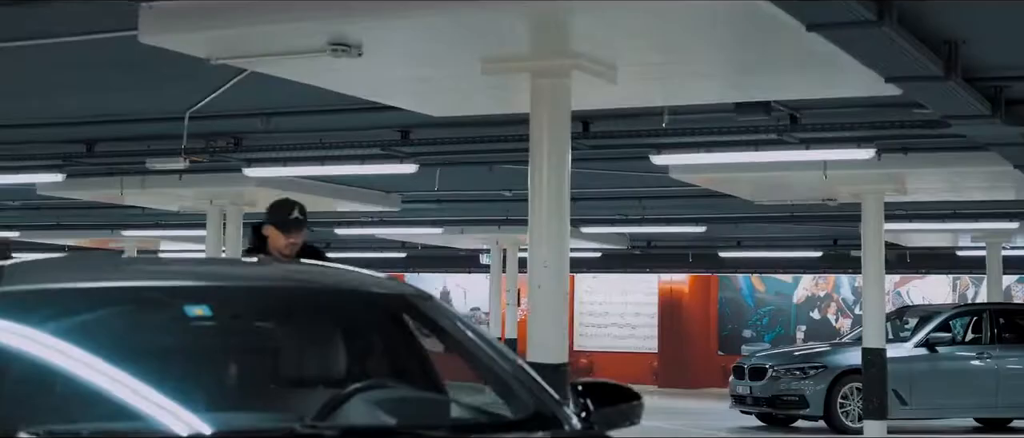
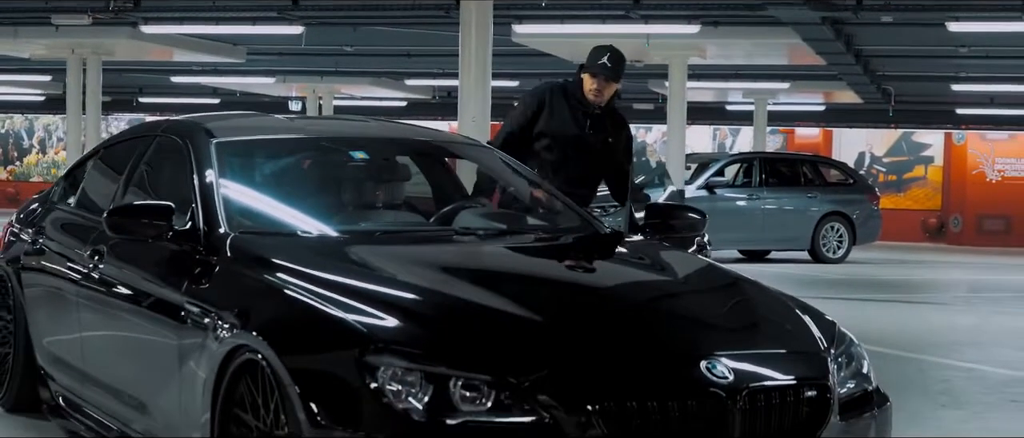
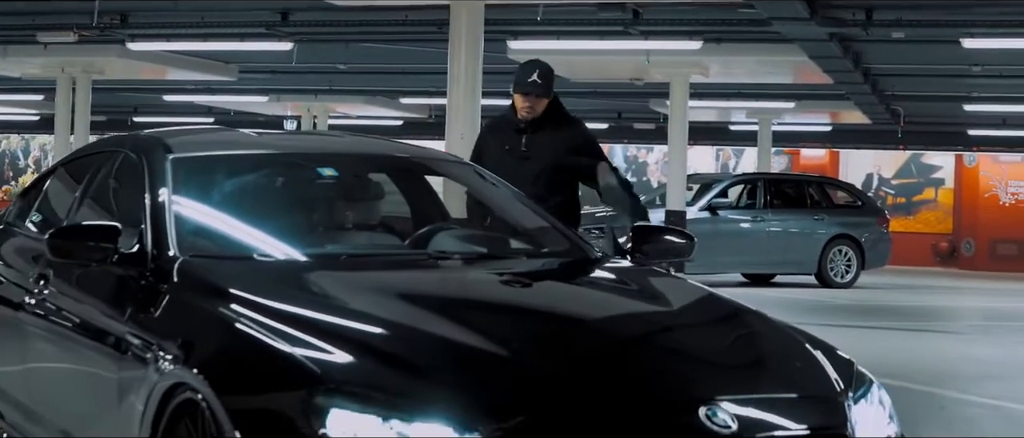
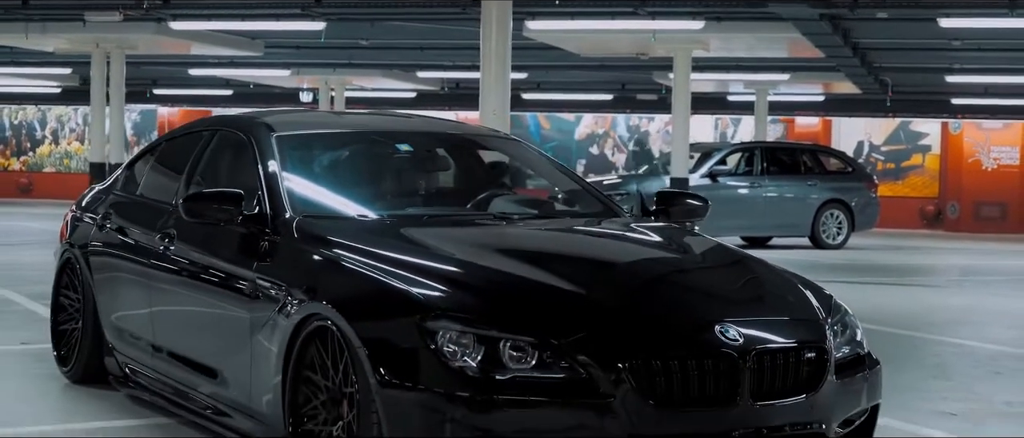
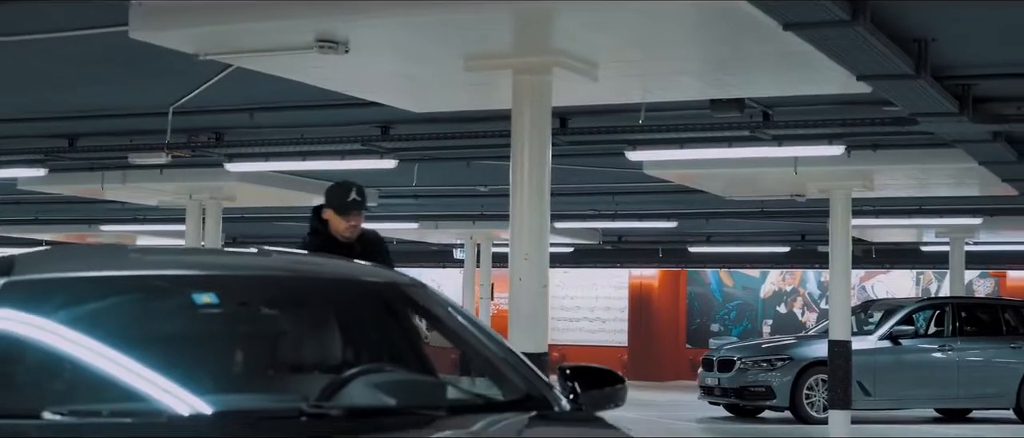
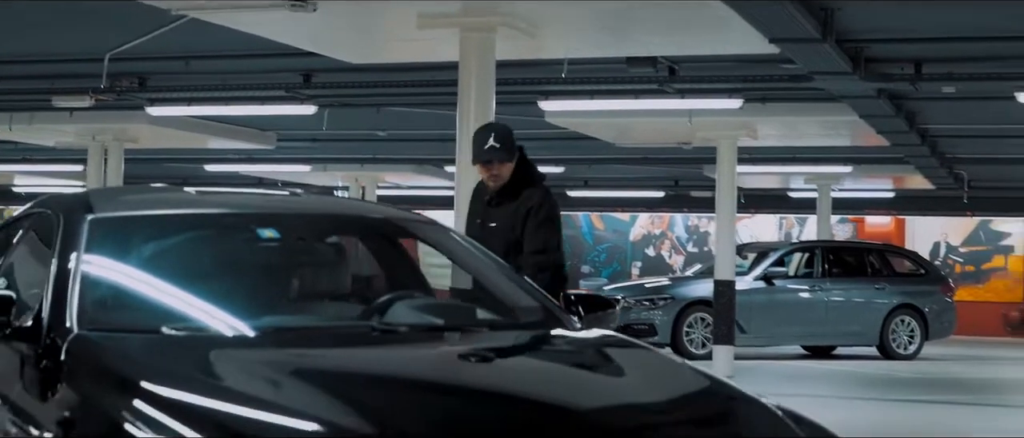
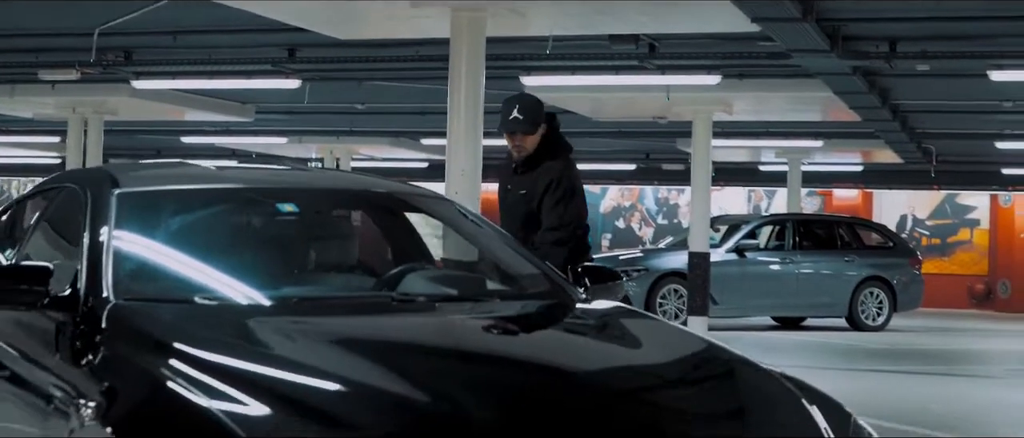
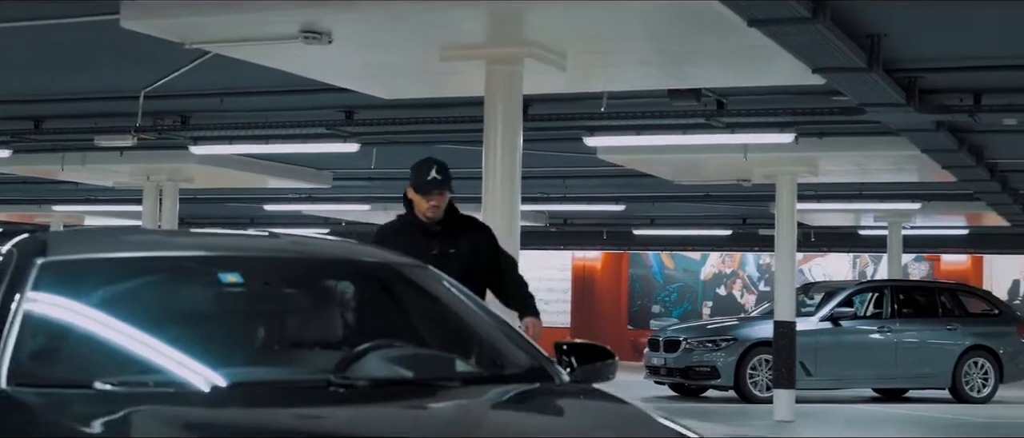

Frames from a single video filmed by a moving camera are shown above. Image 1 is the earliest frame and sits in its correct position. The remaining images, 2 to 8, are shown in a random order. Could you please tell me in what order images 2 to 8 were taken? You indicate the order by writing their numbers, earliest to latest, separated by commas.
5, 8, 6, 7, 3, 2, 4
